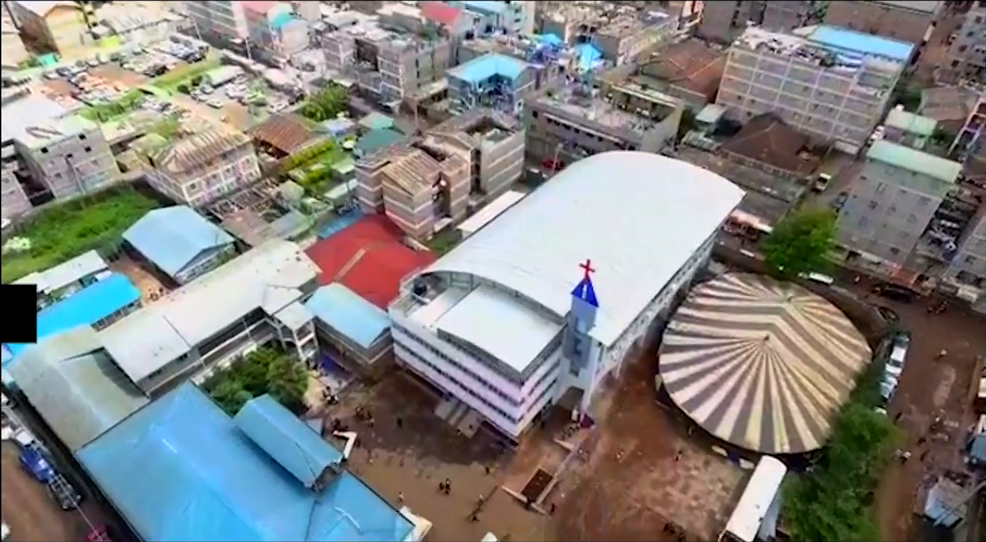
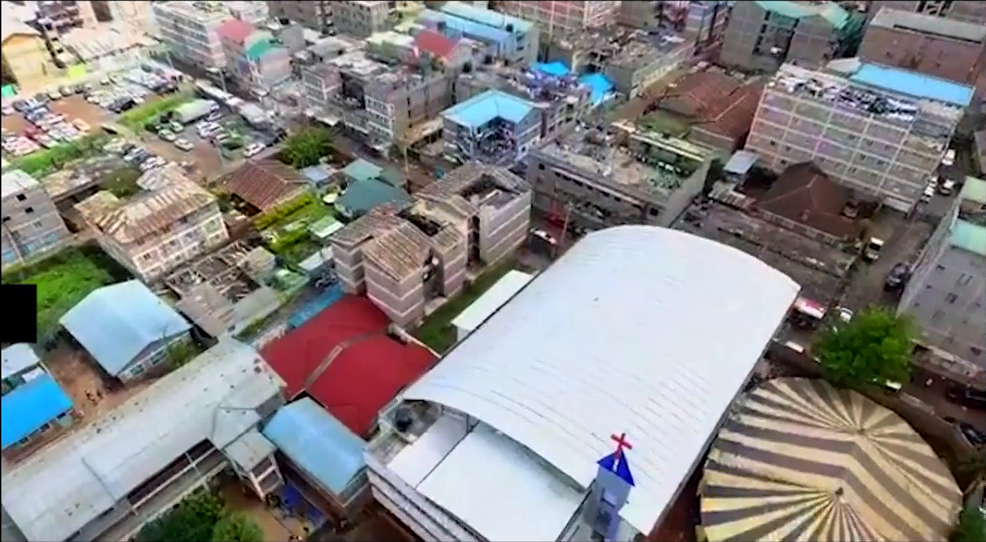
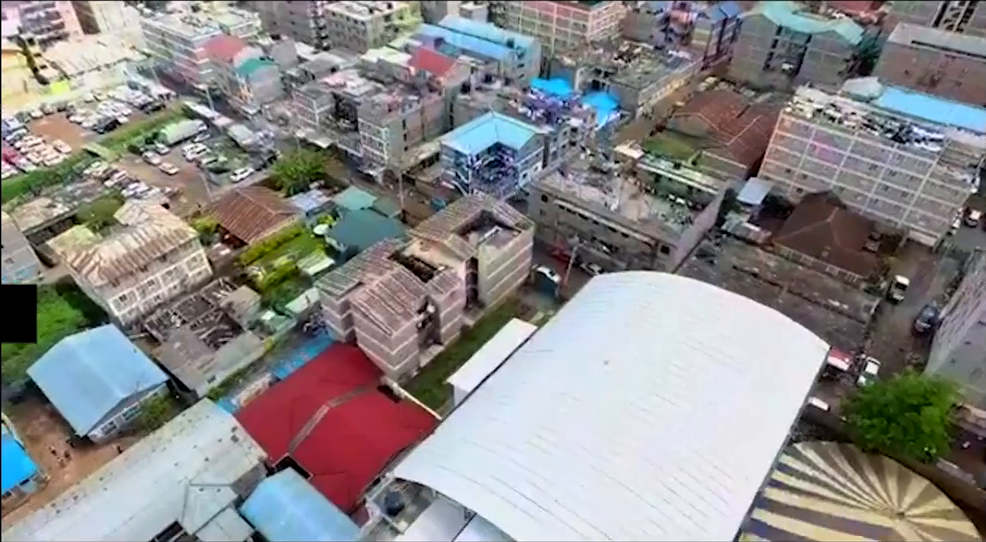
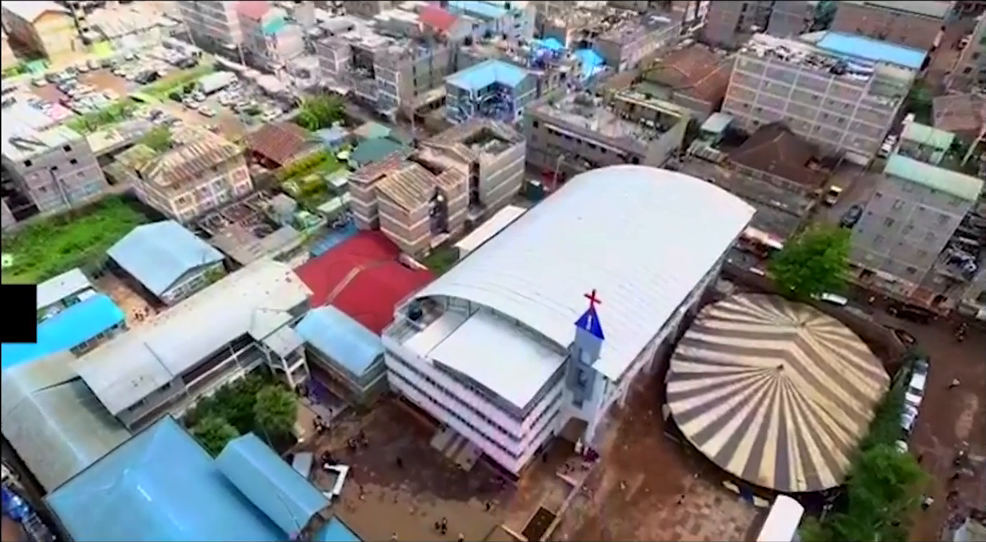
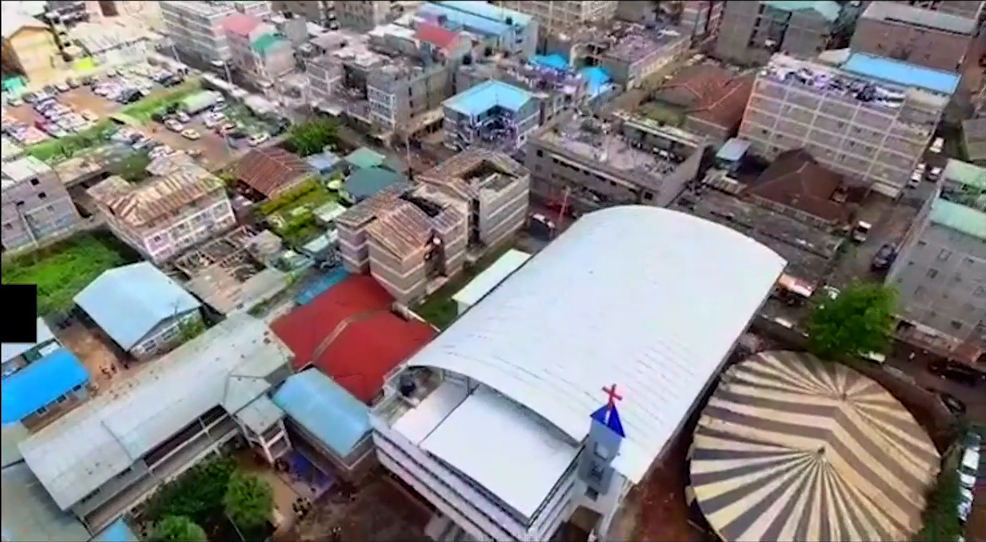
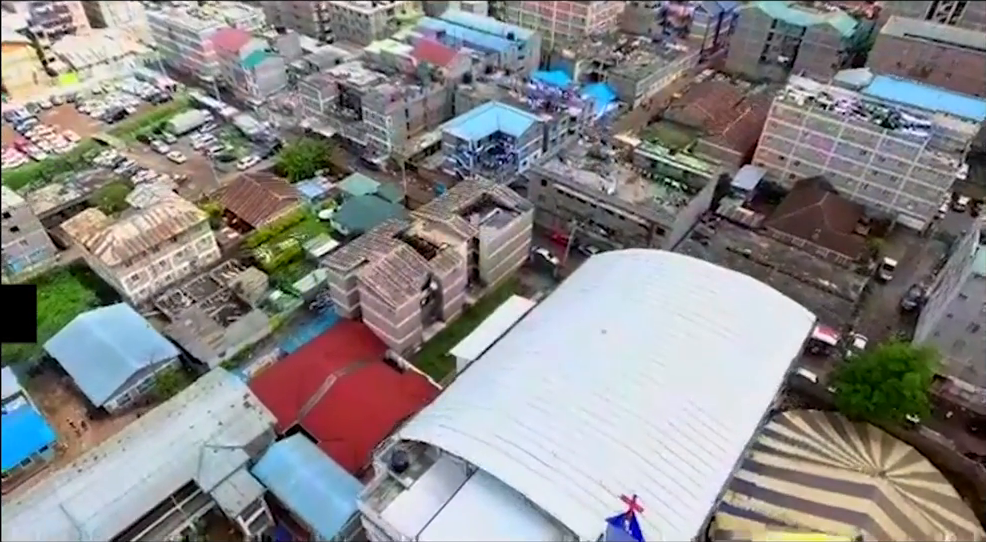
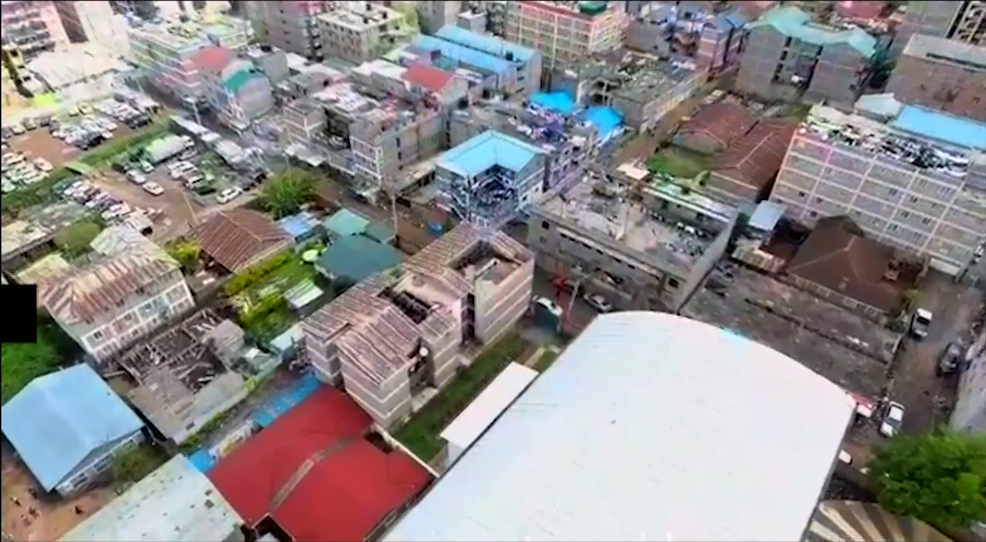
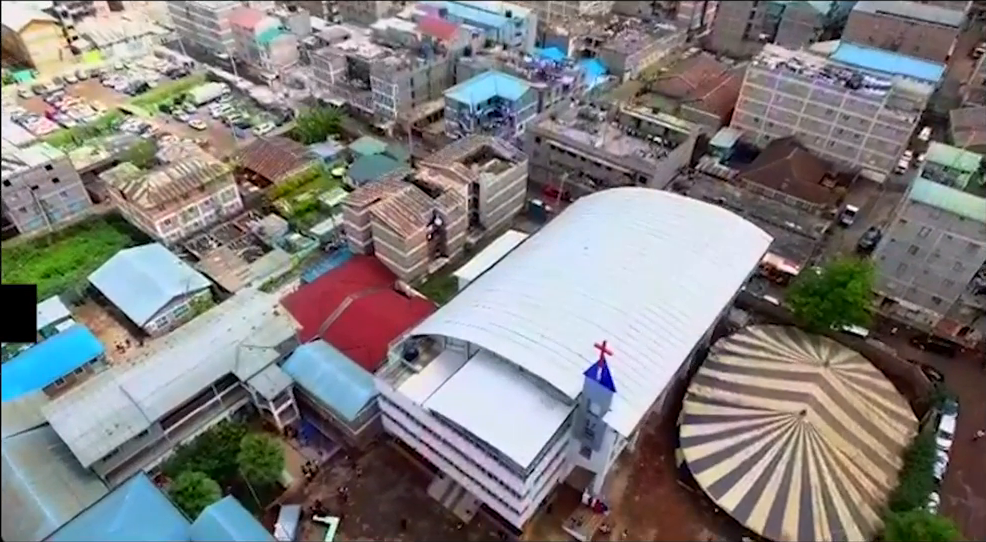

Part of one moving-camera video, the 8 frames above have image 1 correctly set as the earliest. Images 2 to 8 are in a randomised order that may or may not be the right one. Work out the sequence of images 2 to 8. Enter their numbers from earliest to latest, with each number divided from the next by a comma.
4, 8, 5, 2, 6, 3, 7
